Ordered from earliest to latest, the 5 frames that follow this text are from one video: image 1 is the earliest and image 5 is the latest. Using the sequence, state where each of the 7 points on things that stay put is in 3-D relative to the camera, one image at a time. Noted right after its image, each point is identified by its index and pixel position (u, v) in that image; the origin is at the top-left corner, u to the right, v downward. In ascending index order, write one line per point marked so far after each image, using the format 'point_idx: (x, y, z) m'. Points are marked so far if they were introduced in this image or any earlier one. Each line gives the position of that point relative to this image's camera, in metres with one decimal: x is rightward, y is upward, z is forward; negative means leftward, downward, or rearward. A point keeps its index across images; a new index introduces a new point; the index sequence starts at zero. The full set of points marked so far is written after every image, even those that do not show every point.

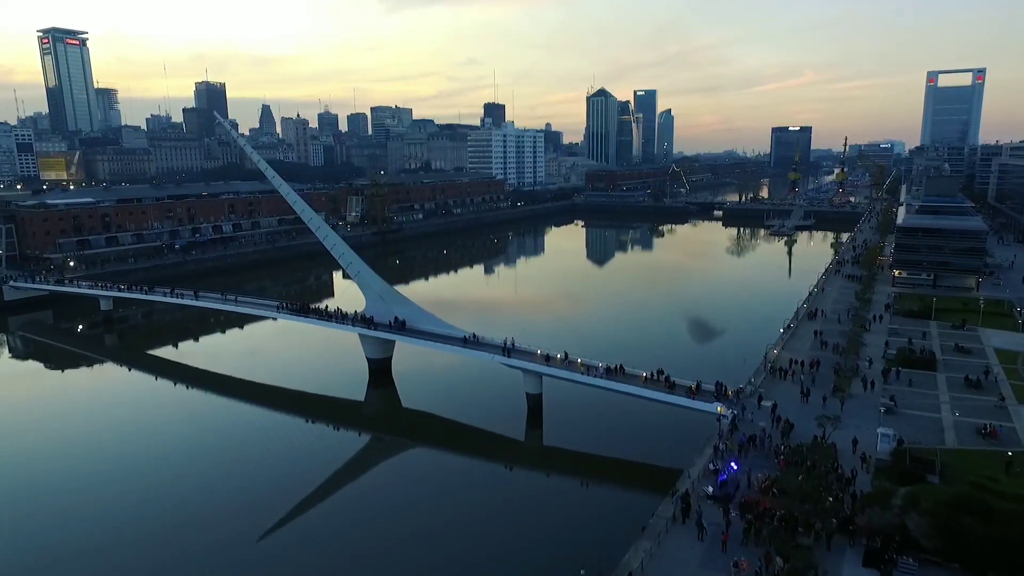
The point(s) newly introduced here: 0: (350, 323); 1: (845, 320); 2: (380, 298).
0: (-4.6, -1.0, +17.4) m
1: (+10.1, -1.0, +18.7) m
2: (-3.7, -0.3, +17.5) m
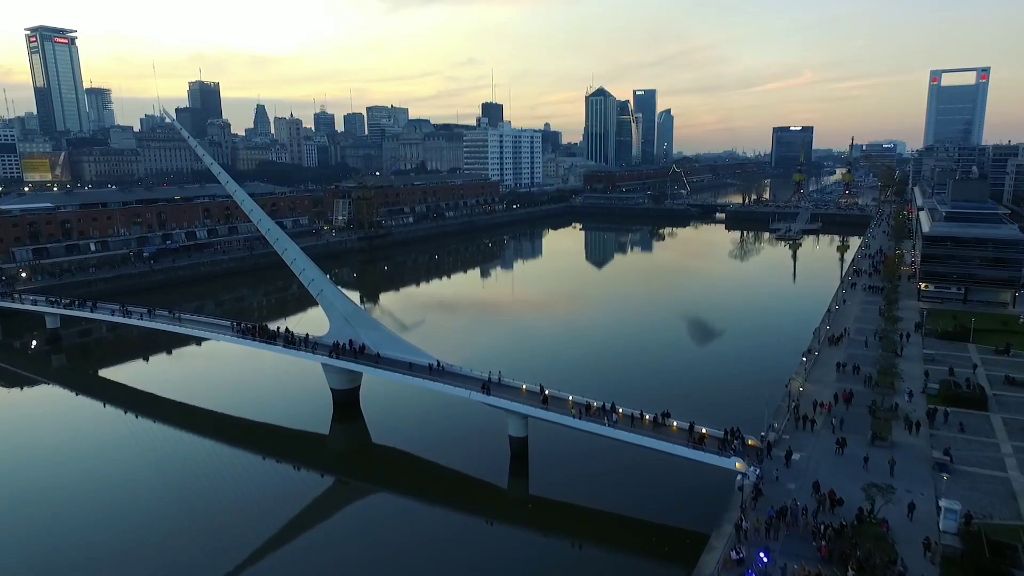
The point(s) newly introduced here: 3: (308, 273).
0: (-5.0, -1.5, +15.2) m
1: (+9.7, -1.5, +16.6) m
2: (-4.1, -0.8, +15.4) m
3: (-5.3, +0.4, +16.1) m
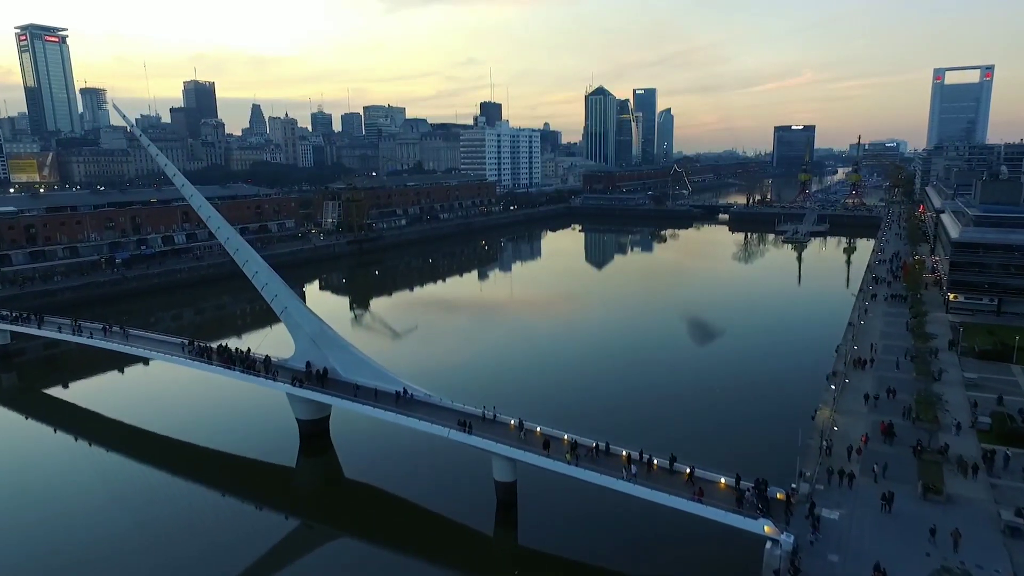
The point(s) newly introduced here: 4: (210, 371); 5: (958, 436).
0: (-5.2, -1.9, +13.5) m
1: (+9.4, -1.9, +14.8) m
2: (-4.4, -1.2, +13.6) m
3: (-5.6, 0.0, +14.3) m
4: (-6.8, -1.9, +13.9) m
5: (+8.1, -2.7, +11.2) m
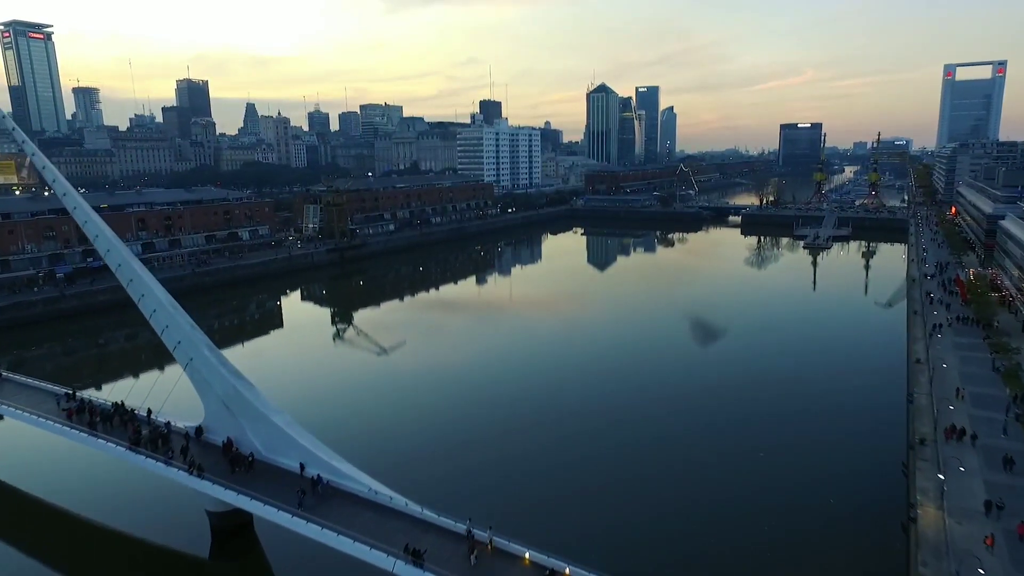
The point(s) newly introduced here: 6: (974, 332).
0: (-5.5, -2.6, +9.9) m
1: (+9.2, -2.6, +11.2) m
2: (-4.7, -2.0, +10.1) m
3: (-5.9, -0.7, +10.8) m
4: (-7.1, -2.6, +10.4) m
5: (+7.8, -3.4, +7.6) m
6: (+12.9, -1.2, +17.4) m
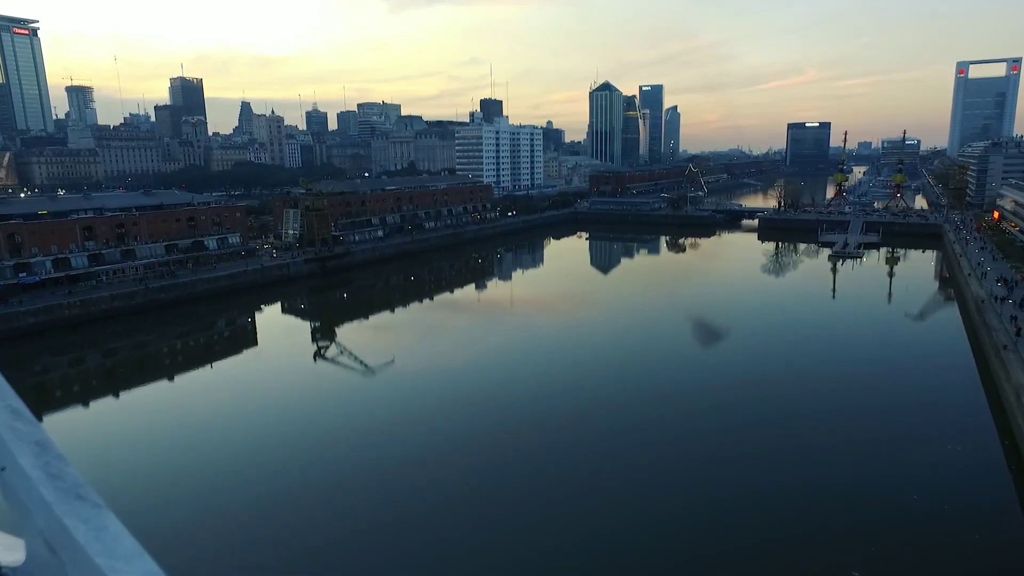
0: (-5.6, -3.4, +6.3) m
1: (+9.0, -3.3, +7.6) m
2: (-4.8, -2.7, +6.4) m
3: (-6.0, -1.5, +7.2) m
4: (-7.2, -3.4, +6.7) m
5: (+7.7, -4.1, +3.9) m
6: (+12.8, -2.0, +13.7) m
